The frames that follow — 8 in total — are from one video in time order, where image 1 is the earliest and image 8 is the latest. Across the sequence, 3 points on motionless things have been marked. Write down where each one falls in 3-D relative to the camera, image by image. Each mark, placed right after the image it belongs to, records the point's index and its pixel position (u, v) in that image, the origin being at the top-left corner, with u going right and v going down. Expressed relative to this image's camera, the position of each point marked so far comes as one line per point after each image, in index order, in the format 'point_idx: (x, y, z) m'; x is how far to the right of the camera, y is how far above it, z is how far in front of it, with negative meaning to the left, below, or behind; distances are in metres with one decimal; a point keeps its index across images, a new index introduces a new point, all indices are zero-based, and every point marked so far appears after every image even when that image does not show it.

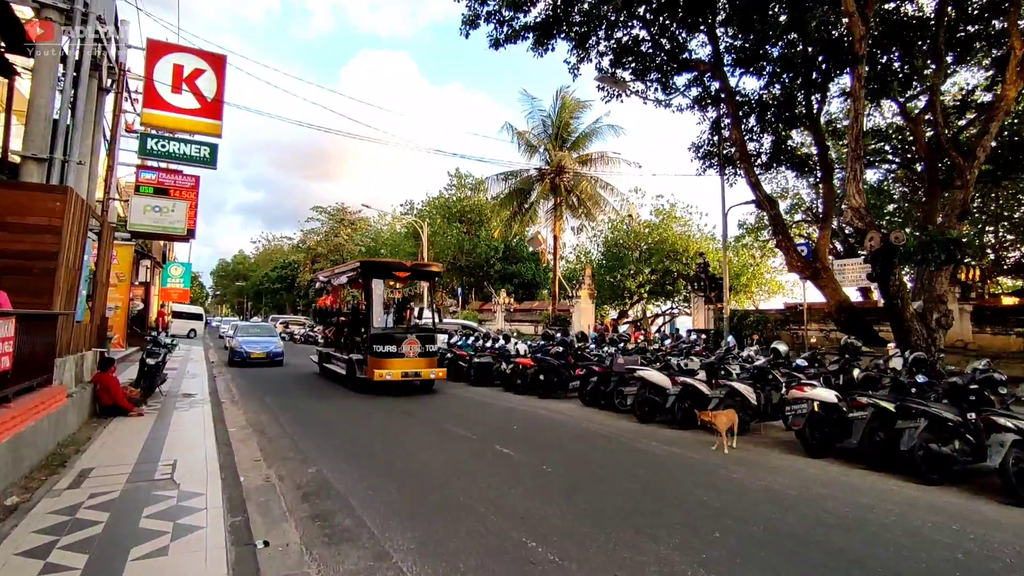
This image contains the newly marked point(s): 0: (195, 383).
0: (-6.9, -2.1, +12.9) m
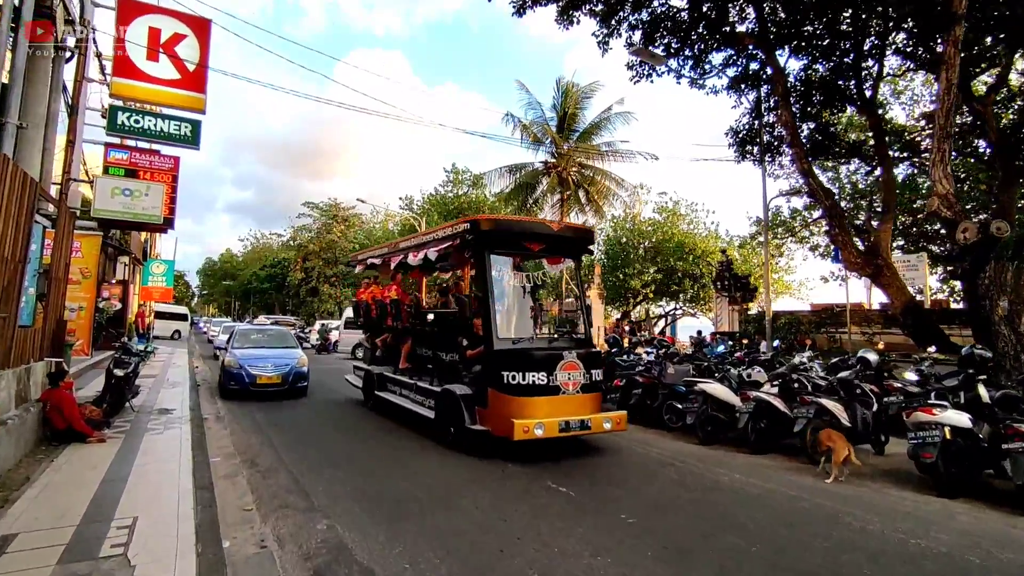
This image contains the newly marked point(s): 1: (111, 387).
0: (-6.4, -2.1, +11.2) m
1: (-6.1, -1.5, +8.9) m
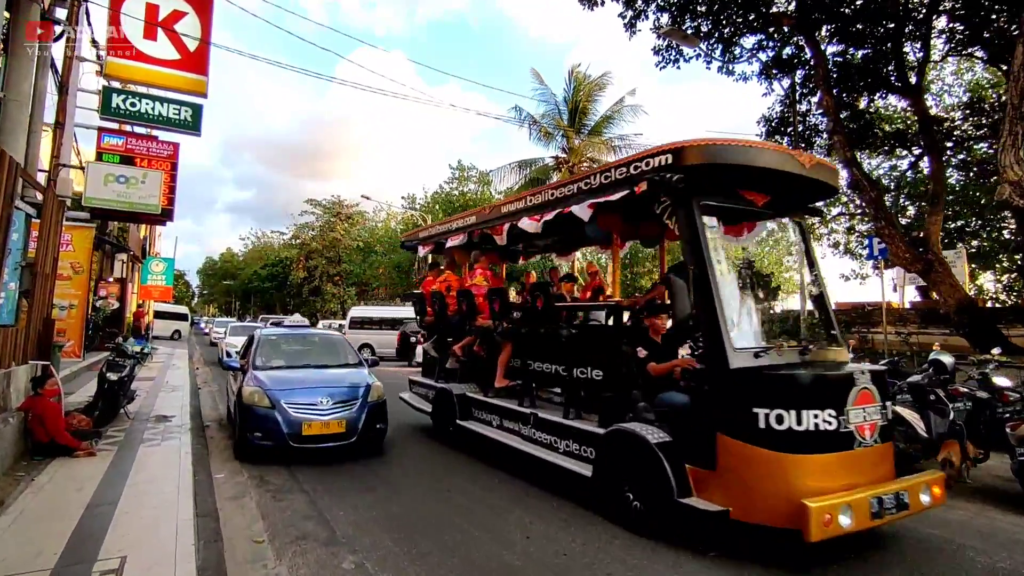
0: (-6.0, -2.0, +10.4) m
1: (-5.6, -1.5, +8.1) m
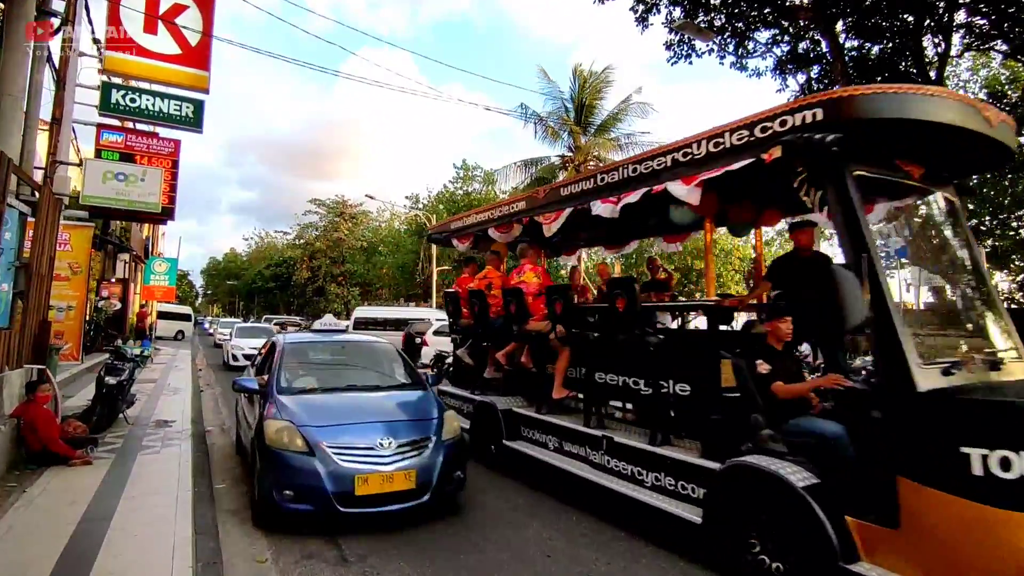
0: (-5.8, -2.0, +10.2) m
1: (-5.5, -1.5, +7.9) m
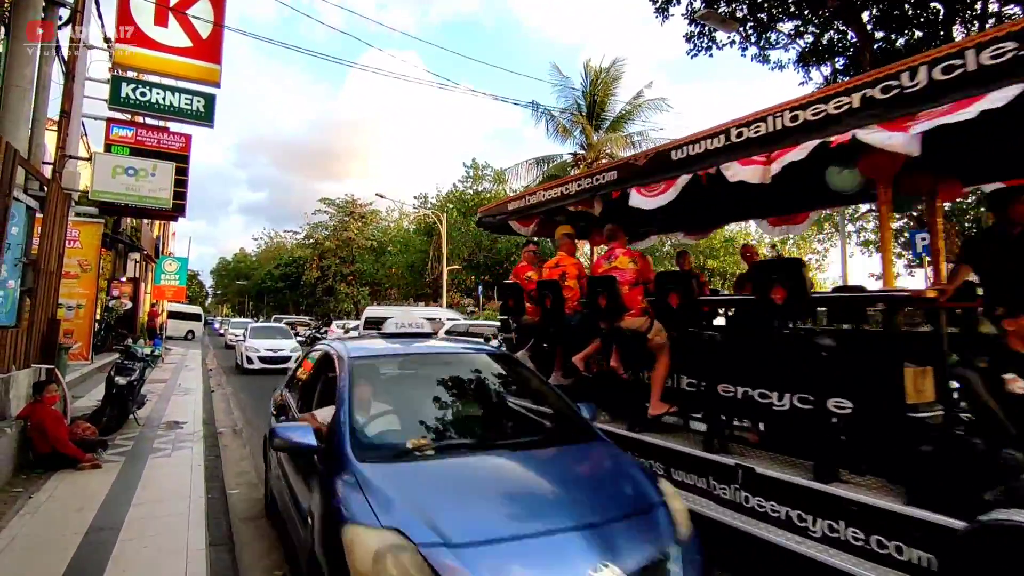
0: (-5.5, -2.0, +10.0) m
1: (-5.2, -1.4, +7.7) m
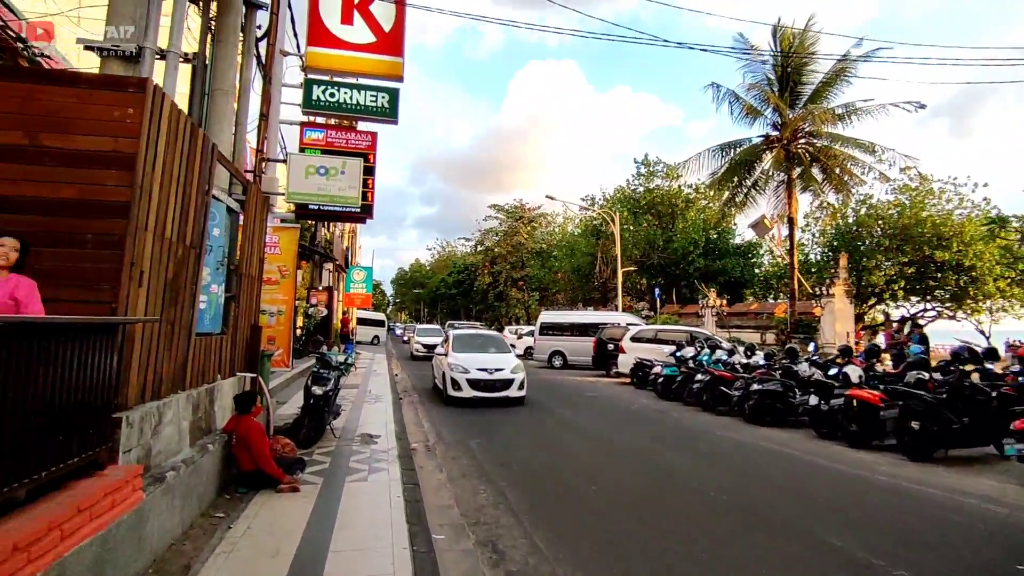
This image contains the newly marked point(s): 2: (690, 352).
0: (-2.2, -2.1, +9.6) m
1: (-2.5, -1.5, +7.3) m
2: (+4.0, -1.5, +13.4) m
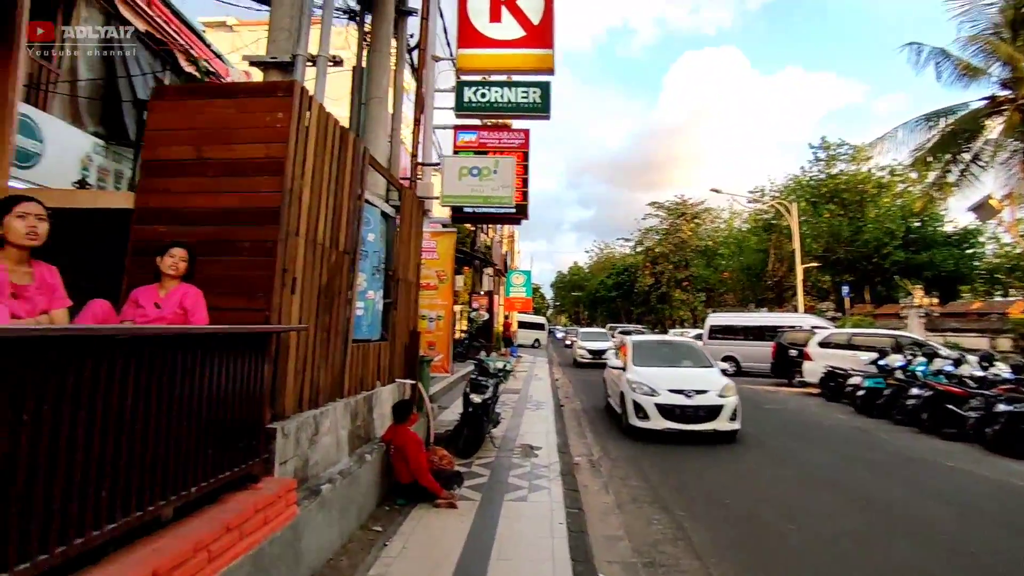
0: (+0.4, -2.1, +9.2) m
1: (-0.5, -1.6, +7.1) m
2: (+7.4, -1.4, +11.2) m
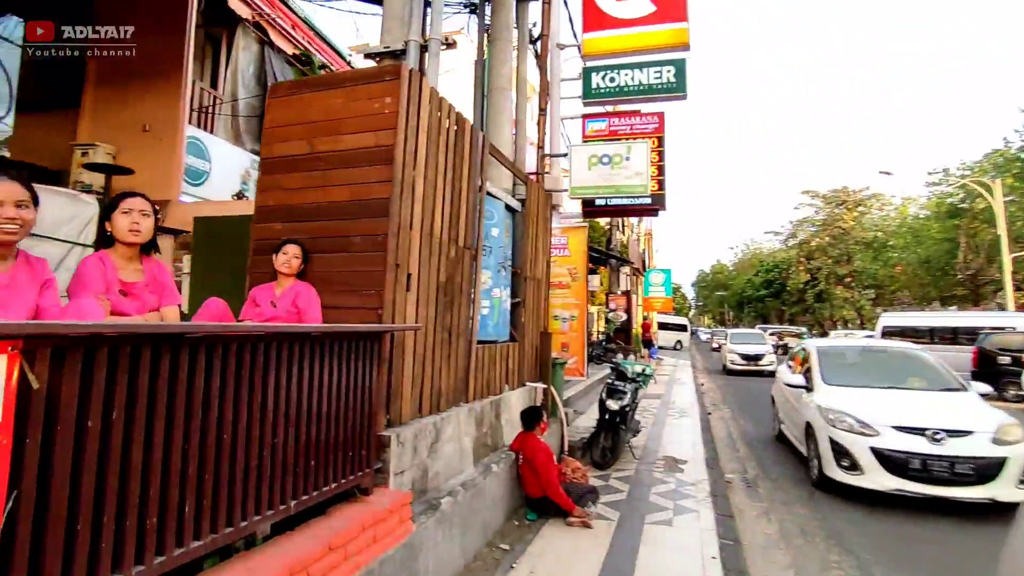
0: (+2.4, -2.1, +8.3) m
1: (+1.0, -1.5, +6.5) m
2: (+9.7, -1.2, +8.7) m
